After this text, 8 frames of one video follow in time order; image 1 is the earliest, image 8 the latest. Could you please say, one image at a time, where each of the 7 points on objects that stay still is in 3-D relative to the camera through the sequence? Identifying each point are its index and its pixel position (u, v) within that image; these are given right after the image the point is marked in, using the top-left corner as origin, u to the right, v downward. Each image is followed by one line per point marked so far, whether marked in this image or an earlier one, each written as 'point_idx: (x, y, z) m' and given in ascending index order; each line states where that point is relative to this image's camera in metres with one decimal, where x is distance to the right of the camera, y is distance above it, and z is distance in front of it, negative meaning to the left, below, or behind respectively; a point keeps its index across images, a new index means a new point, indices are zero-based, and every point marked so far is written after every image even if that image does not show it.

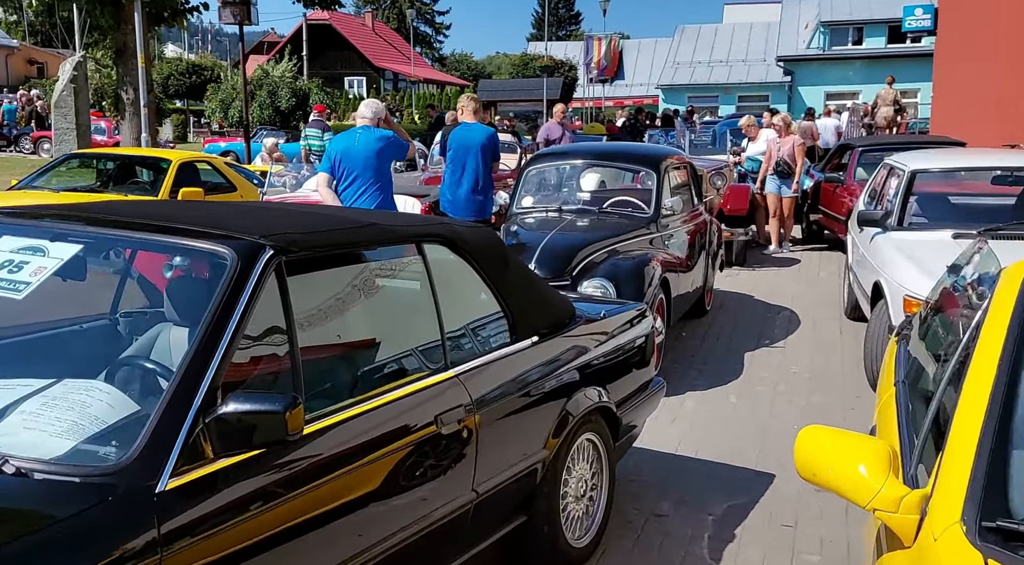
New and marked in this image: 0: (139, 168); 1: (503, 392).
0: (-4.0, +1.2, +9.5) m
1: (0.0, -0.4, +3.3) m
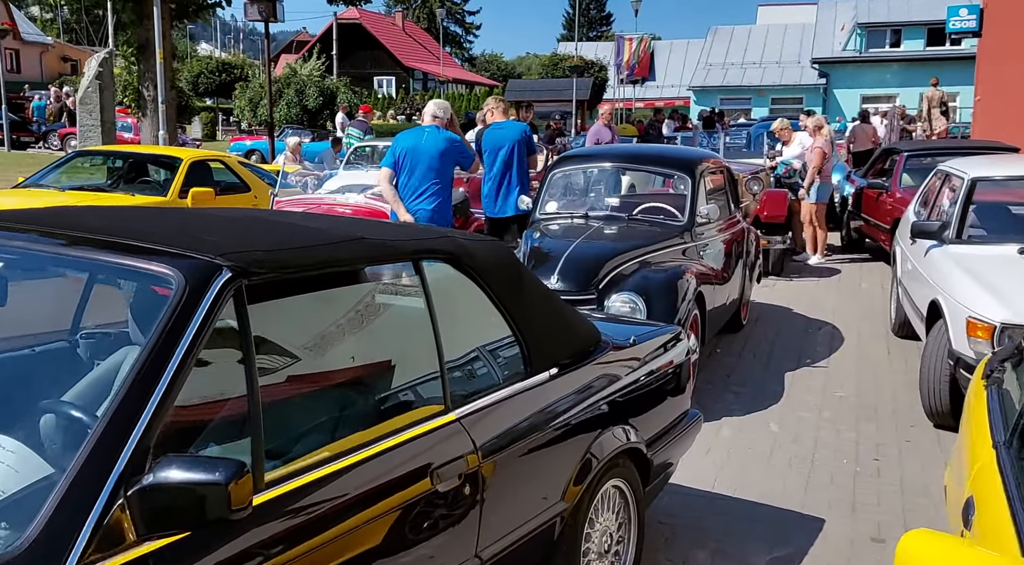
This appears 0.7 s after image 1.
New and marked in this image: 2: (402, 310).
0: (-3.8, +1.2, +9.1) m
1: (0.0, -0.5, +2.8) m
2: (-0.3, -0.1, +2.7) m
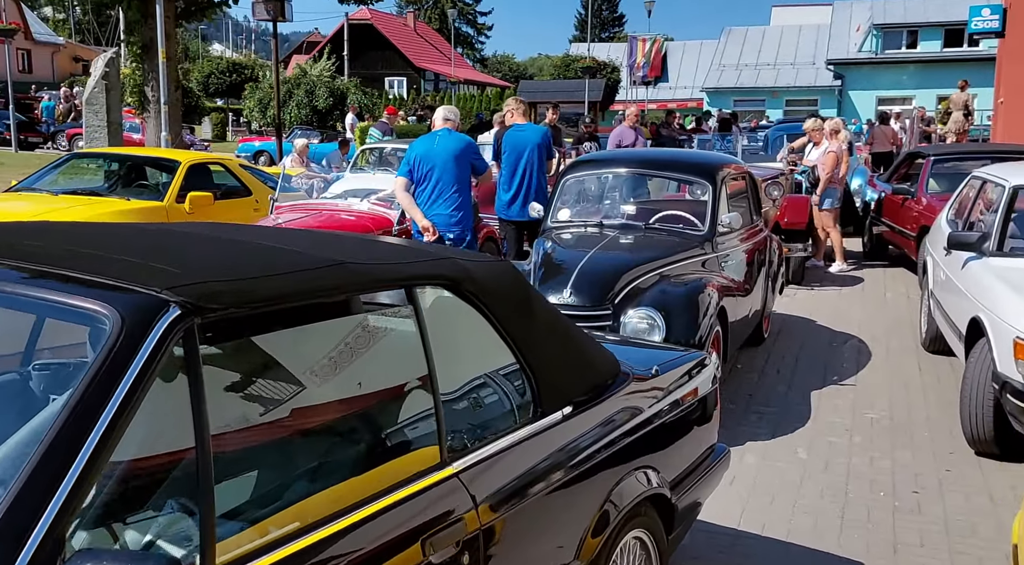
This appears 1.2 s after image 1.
0: (-3.7, +1.1, +8.8) m
1: (0.0, -0.6, +2.5) m
2: (-0.3, -0.2, +2.3) m
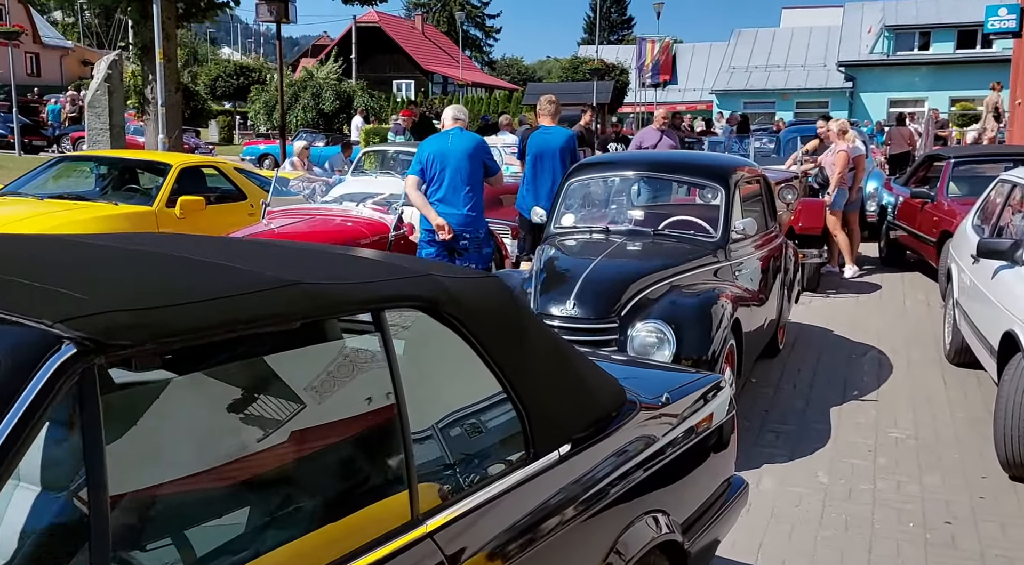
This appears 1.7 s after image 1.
0: (-3.6, +1.1, +8.5) m
1: (0.0, -0.6, +2.1) m
2: (-0.3, -0.2, +2.0) m
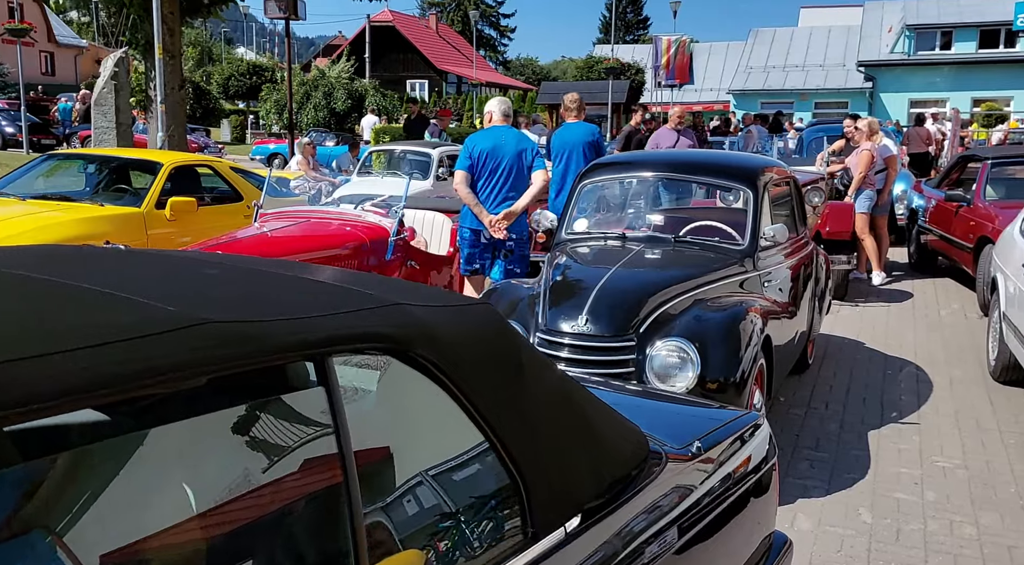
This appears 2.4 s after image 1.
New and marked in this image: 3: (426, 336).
0: (-3.5, +1.0, +8.1) m
1: (0.0, -0.7, +1.6) m
2: (-0.4, -0.3, +1.5) m
3: (-0.2, -0.1, +1.7) m
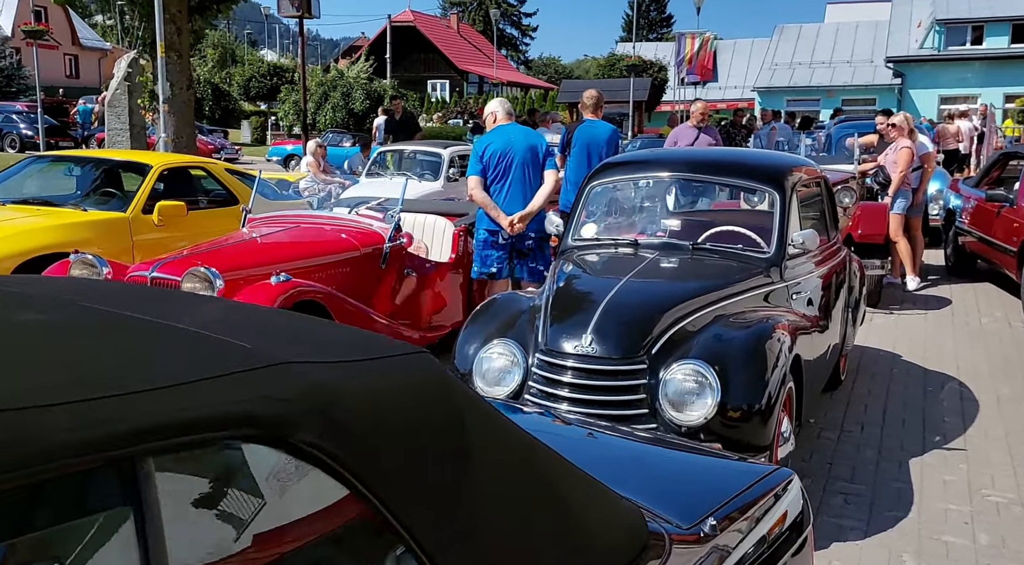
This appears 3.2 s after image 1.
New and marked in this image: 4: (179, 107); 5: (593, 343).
0: (-3.4, +0.9, +7.7) m
1: (-0.1, -0.8, +1.1) m
2: (-0.5, -0.3, +1.0) m
3: (-0.2, -0.2, +1.2) m
4: (-5.3, +2.8, +14.0) m
5: (+0.4, -0.3, +4.1) m
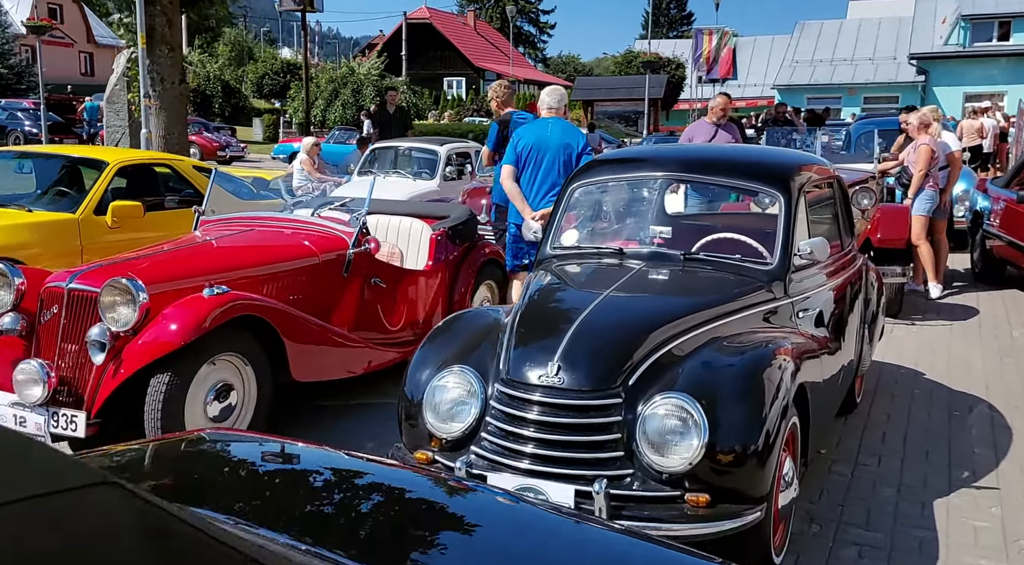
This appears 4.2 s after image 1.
0: (-3.5, +0.9, +7.2) m
1: (-0.4, -0.8, +0.6) m
2: (-0.7, -0.4, +0.4) m
3: (-0.5, -0.2, +0.6) m
4: (-5.2, +2.8, +13.5) m
5: (+0.2, -0.3, +3.5) m
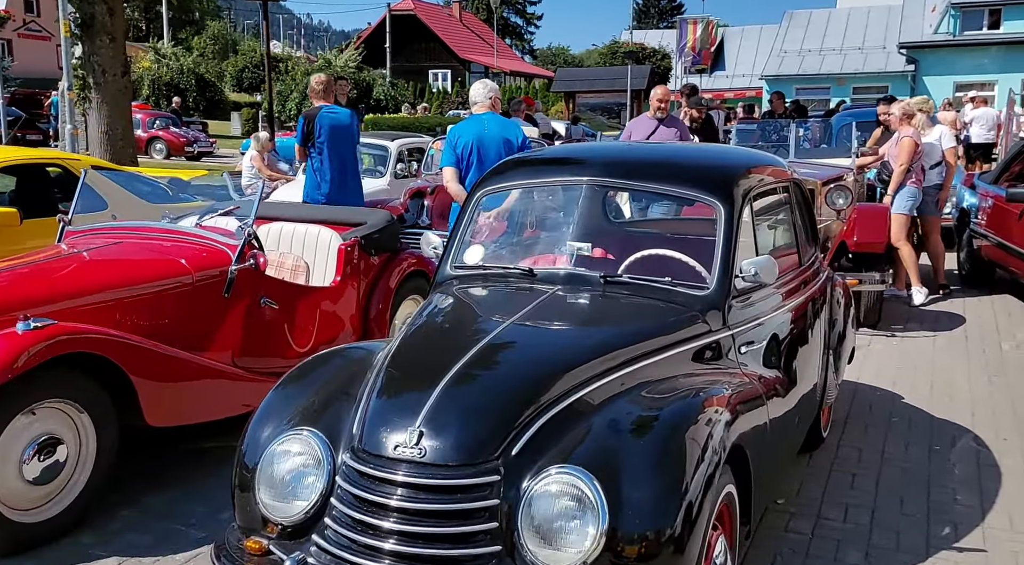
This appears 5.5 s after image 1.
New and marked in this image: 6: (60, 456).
0: (-4.0, +0.8, +6.4) m
1: (-0.8, -1.0, -0.2) m
2: (-1.1, -0.6, -0.3) m
3: (-0.9, -0.4, -0.1) m
4: (-5.8, +2.7, +12.7) m
5: (-0.3, -0.5, +2.7) m
6: (-1.8, -0.7, +3.6) m
